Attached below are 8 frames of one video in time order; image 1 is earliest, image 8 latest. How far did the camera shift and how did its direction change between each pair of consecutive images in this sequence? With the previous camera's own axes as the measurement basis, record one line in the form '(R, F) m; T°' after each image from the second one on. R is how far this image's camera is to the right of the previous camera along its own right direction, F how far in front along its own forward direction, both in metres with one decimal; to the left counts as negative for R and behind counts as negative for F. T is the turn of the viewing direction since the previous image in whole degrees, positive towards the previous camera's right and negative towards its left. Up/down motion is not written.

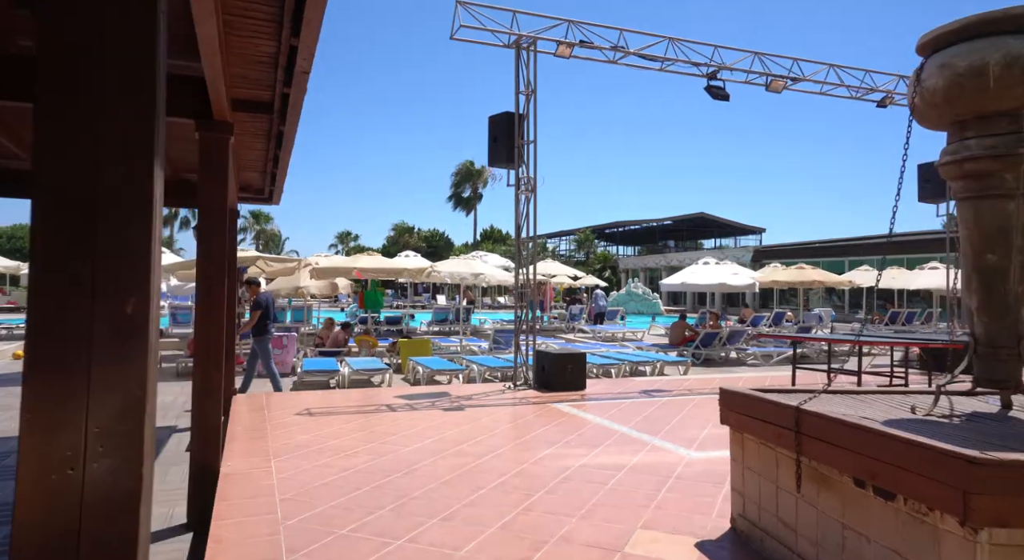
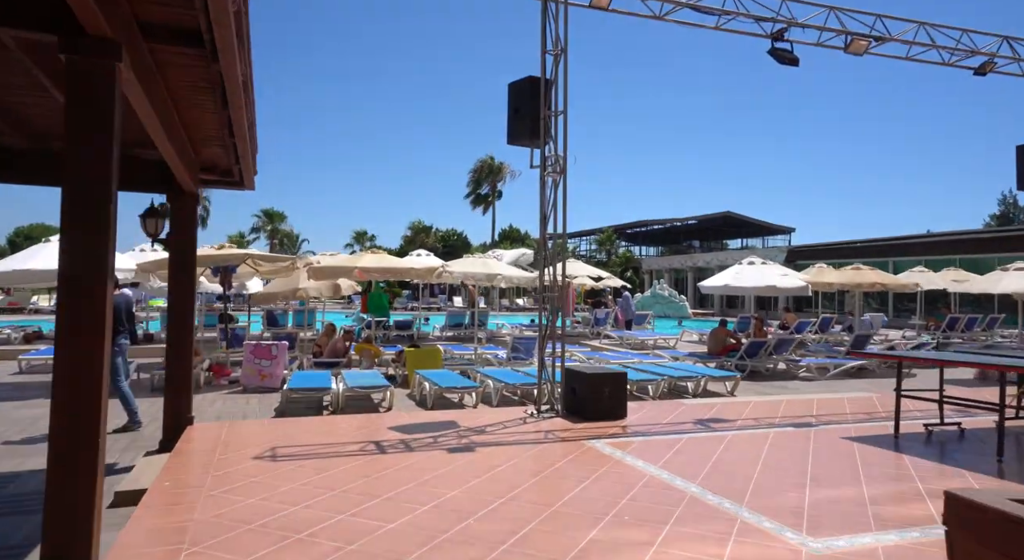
(0.0, +1.4) m; -2°
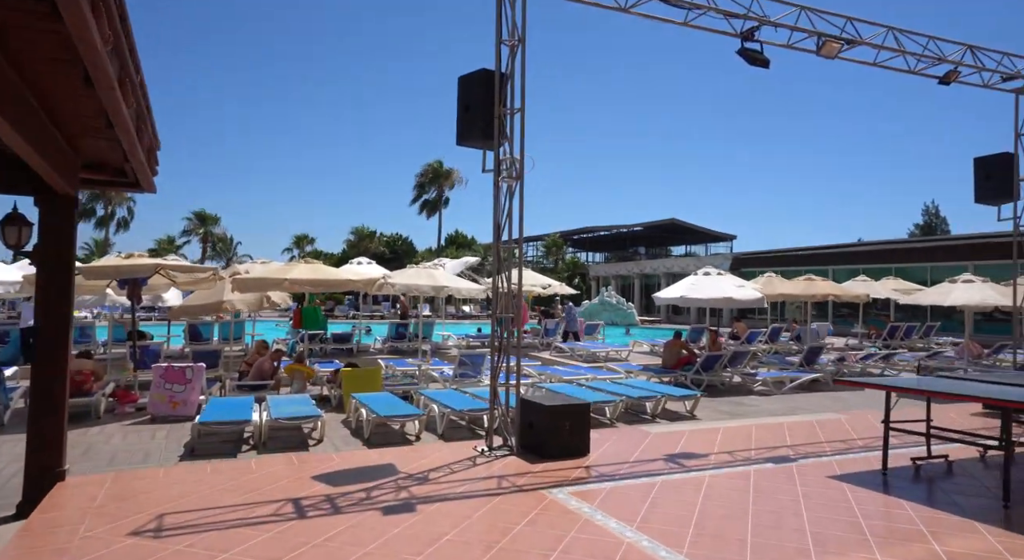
(0.0, +0.7) m; +5°
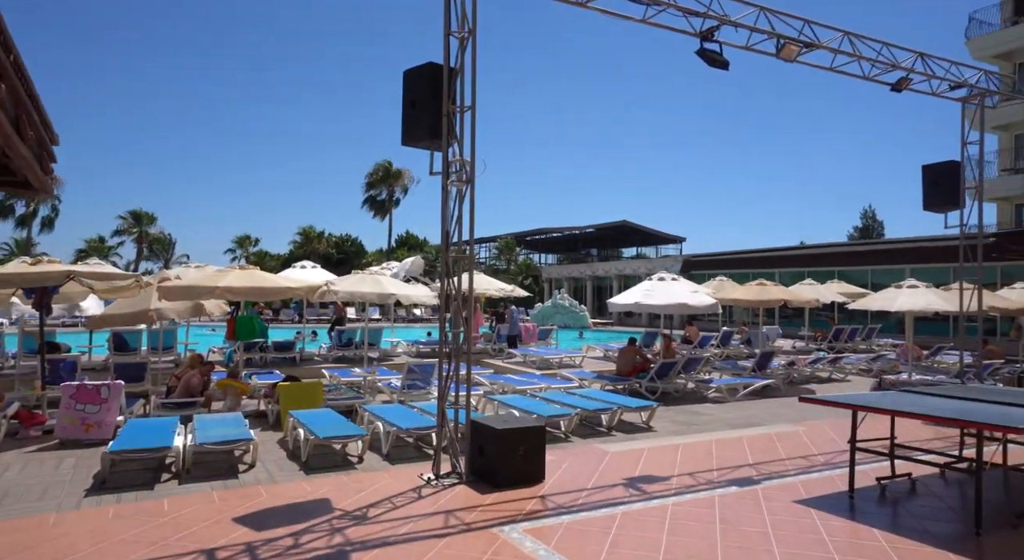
(0.0, +0.4) m; +4°
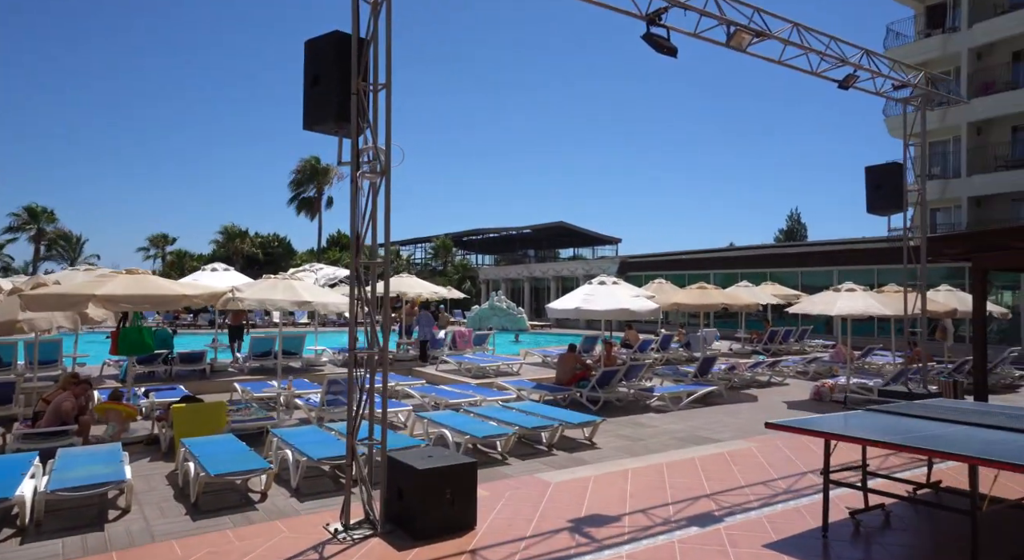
(+0.1, +0.8) m; +5°
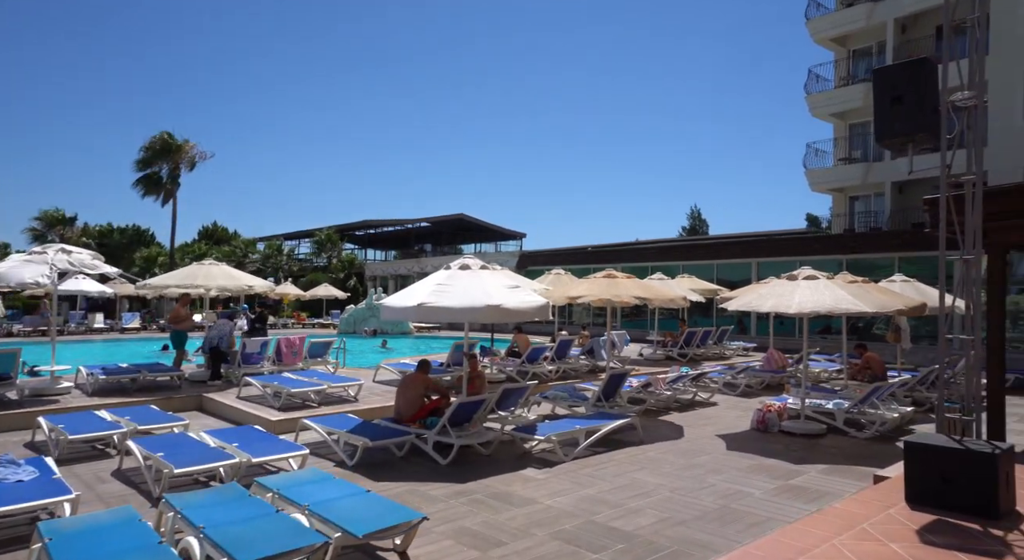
(+1.1, +3.9) m; +8°
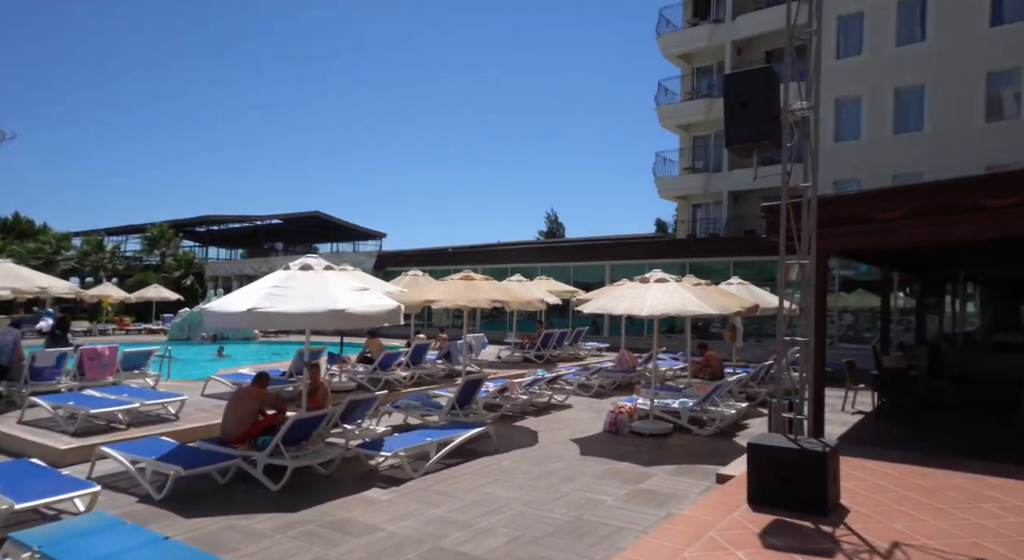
(+0.2, +0.4) m; +12°
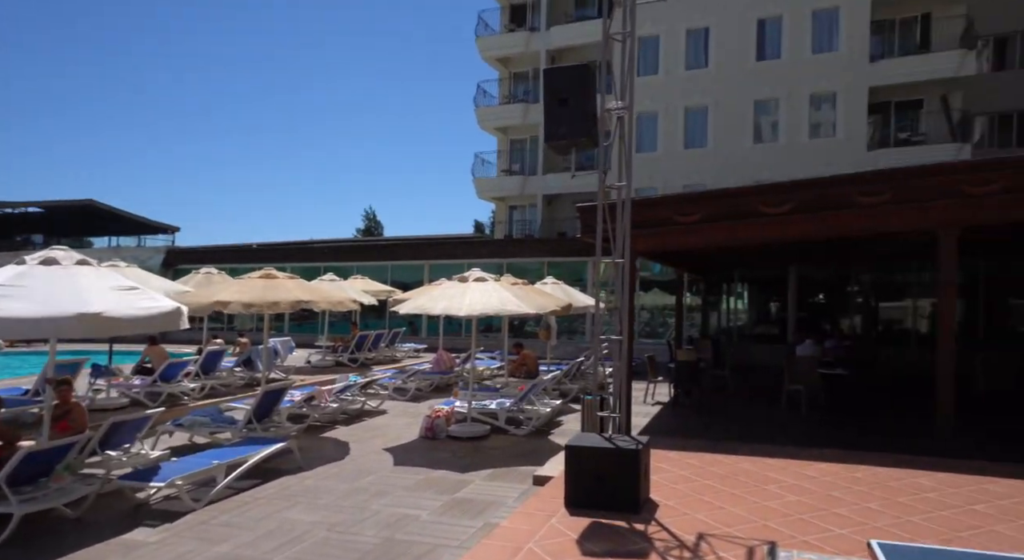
(+0.1, +0.4) m; +16°
